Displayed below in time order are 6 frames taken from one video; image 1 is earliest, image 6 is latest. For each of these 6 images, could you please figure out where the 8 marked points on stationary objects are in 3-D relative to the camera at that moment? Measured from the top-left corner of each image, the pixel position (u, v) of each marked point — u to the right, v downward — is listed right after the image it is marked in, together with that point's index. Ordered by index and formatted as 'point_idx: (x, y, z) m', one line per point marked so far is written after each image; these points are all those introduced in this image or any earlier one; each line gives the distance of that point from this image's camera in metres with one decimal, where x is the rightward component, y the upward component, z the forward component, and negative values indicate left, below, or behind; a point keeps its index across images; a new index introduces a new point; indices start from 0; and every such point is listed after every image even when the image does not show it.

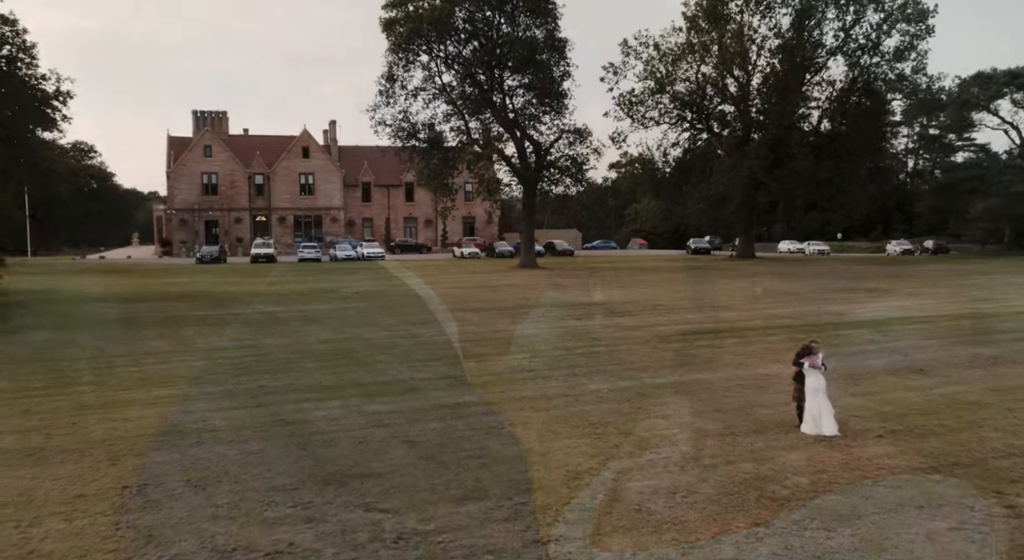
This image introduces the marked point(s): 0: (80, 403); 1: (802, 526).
0: (-5.0, -1.4, +10.2) m
1: (+2.0, -1.7, +6.1) m
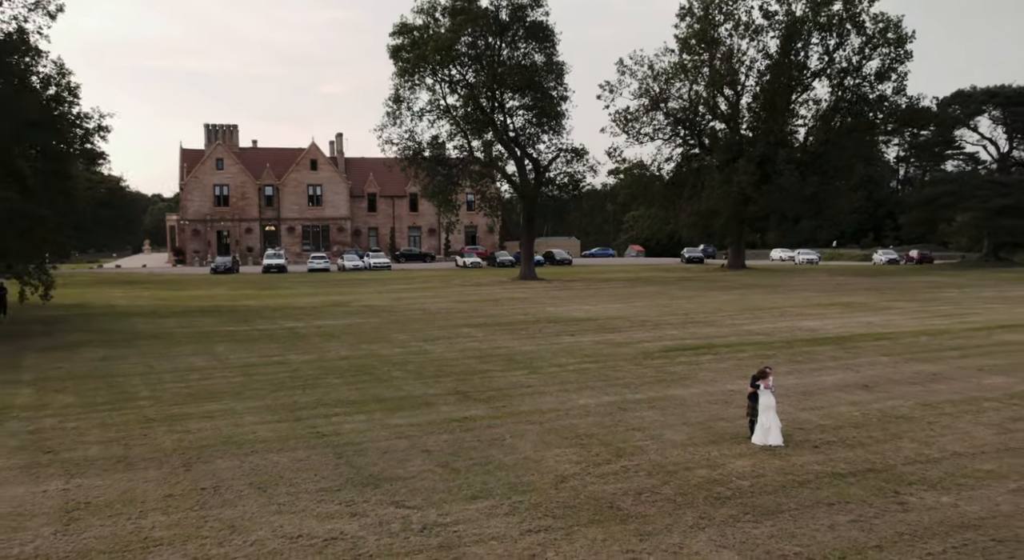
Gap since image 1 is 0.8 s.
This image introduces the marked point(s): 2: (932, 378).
0: (-5.0, -1.9, +12.0) m
1: (+2.0, -2.2, +7.9) m
2: (+6.9, -1.6, +14.3) m
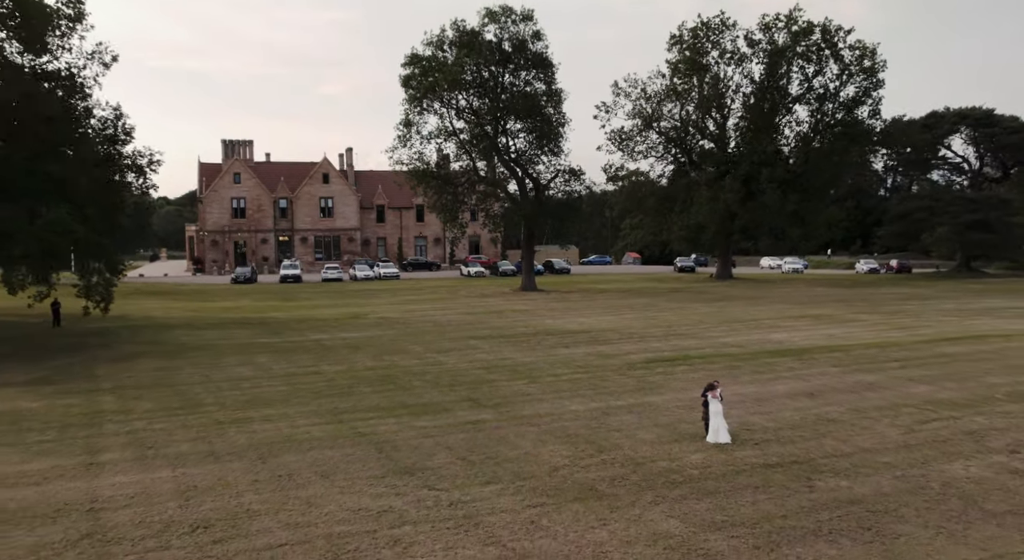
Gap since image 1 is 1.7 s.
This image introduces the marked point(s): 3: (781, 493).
0: (-5.0, -2.4, +14.7) m
1: (+2.1, -2.6, +10.6) m
2: (+6.9, -2.1, +17.0) m
3: (+3.3, -2.6, +10.7) m
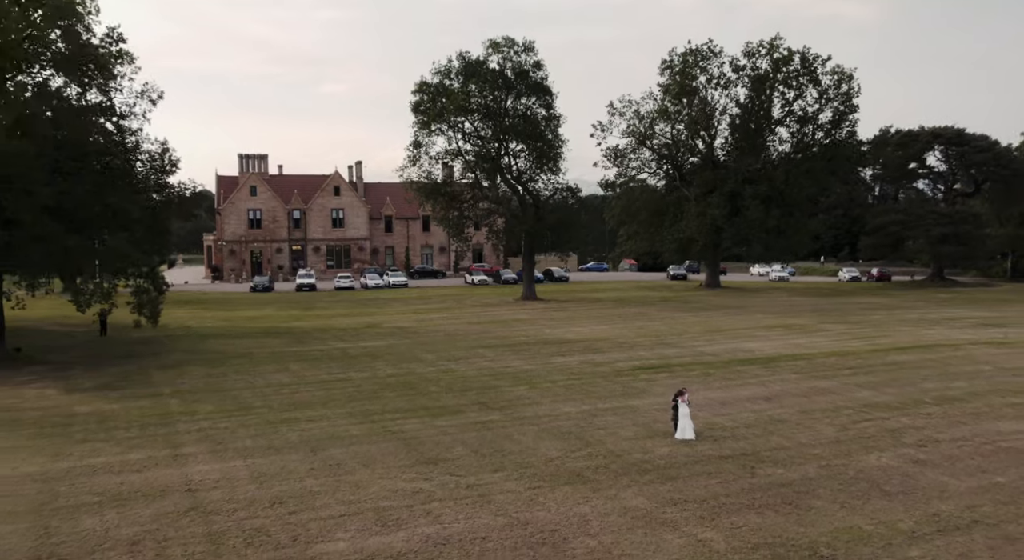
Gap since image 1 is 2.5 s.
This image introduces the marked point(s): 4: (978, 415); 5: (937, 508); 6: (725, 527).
0: (-4.9, -2.8, +17.6) m
1: (+2.1, -3.1, +13.5) m
2: (+7.0, -2.5, +19.9) m
3: (+3.4, -3.1, +13.6) m
4: (+9.3, -2.7, +17.4) m
5: (+5.9, -3.2, +12.2) m
6: (+2.8, -3.3, +11.6) m
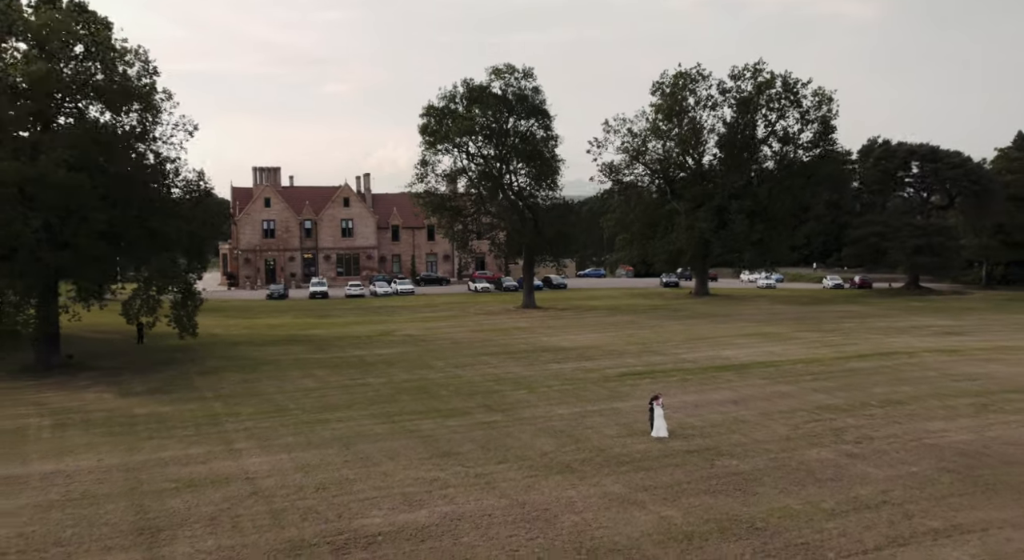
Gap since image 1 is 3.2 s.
0: (-4.9, -3.3, +20.5) m
1: (+2.2, -3.6, +16.4) m
2: (+7.0, -3.0, +22.7) m
3: (+3.4, -3.6, +16.5) m
4: (+9.3, -3.1, +20.3) m
5: (+5.9, -3.6, +15.0) m
6: (+2.8, -3.7, +14.4) m
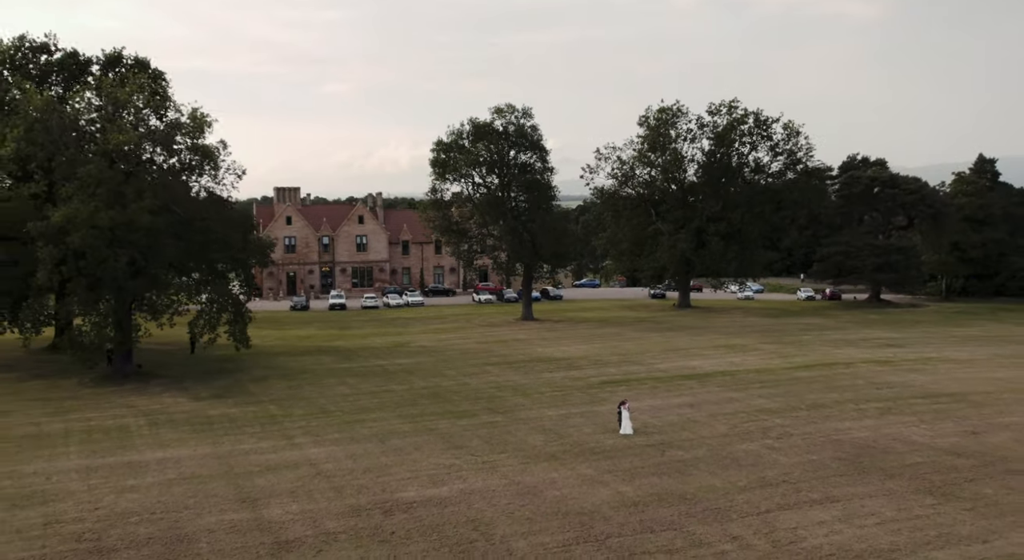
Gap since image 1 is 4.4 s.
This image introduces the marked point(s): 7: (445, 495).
0: (-4.9, -4.1, +25.7) m
1: (+2.1, -4.4, +21.6) m
2: (+7.0, -3.8, +27.9) m
3: (+3.3, -4.4, +21.7) m
4: (+9.3, -4.0, +25.5) m
5: (+5.9, -4.5, +20.2) m
6: (+2.8, -4.6, +19.6) m
7: (-1.5, -4.7, +19.1) m
